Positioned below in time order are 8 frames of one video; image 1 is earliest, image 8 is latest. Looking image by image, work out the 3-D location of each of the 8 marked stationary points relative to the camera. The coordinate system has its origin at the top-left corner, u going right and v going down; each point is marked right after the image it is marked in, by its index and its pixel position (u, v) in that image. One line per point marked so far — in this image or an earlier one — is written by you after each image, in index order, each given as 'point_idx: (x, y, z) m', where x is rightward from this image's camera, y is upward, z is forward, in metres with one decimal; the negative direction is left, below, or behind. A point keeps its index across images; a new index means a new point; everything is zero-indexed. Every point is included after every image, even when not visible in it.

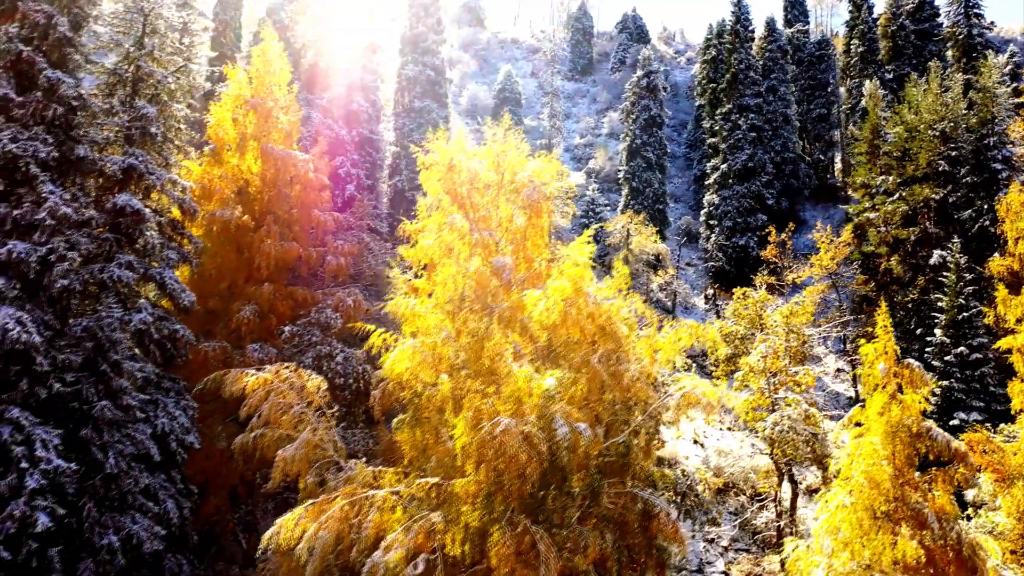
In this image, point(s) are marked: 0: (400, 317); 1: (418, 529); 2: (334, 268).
0: (-0.9, -0.2, +8.6) m
1: (-0.7, -1.7, +6.2) m
2: (-3.0, +0.3, +14.7) m
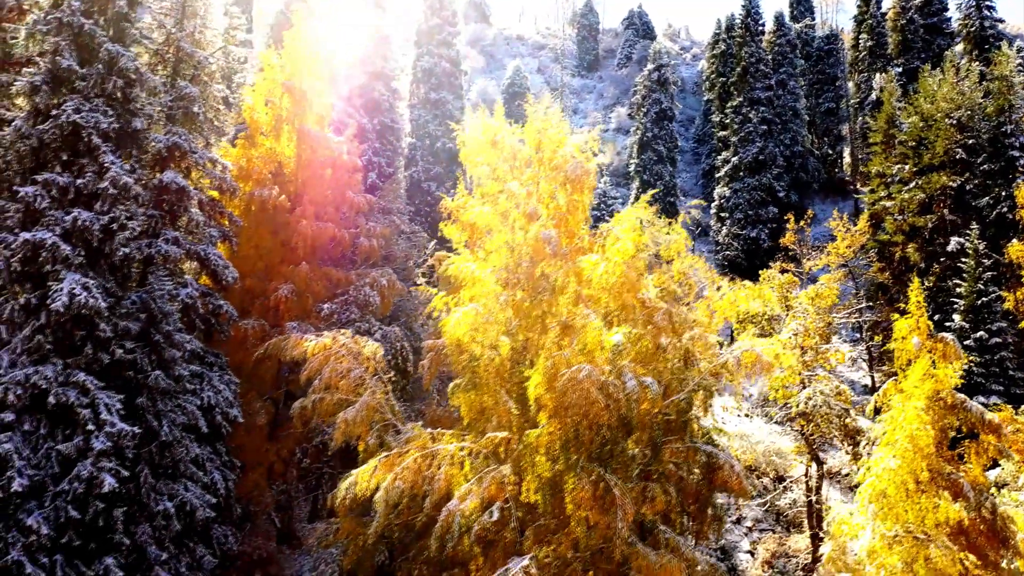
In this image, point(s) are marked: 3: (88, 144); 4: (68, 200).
0: (-0.4, +0.1, +8.8) m
1: (-0.2, -1.4, +6.4) m
2: (-2.5, +0.6, +14.9) m
3: (-4.3, +1.5, +9.0) m
4: (-4.5, +0.9, +8.8) m
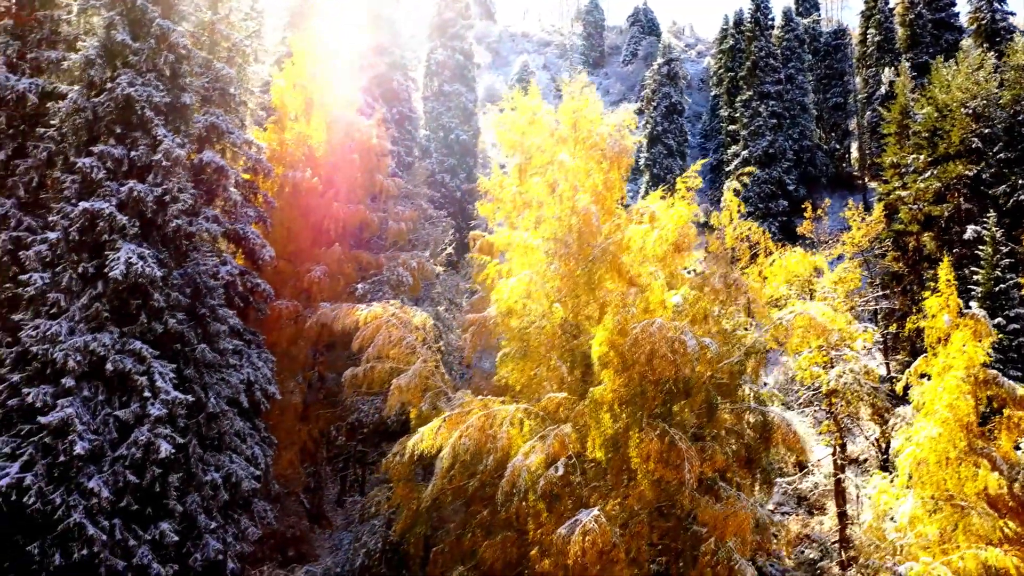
0: (+0.1, +0.4, +9.0) m
1: (+0.3, -1.1, +6.5) m
2: (-2.0, +0.9, +15.0) m
3: (-3.8, +1.8, +9.1) m
4: (-4.0, +1.2, +9.0) m
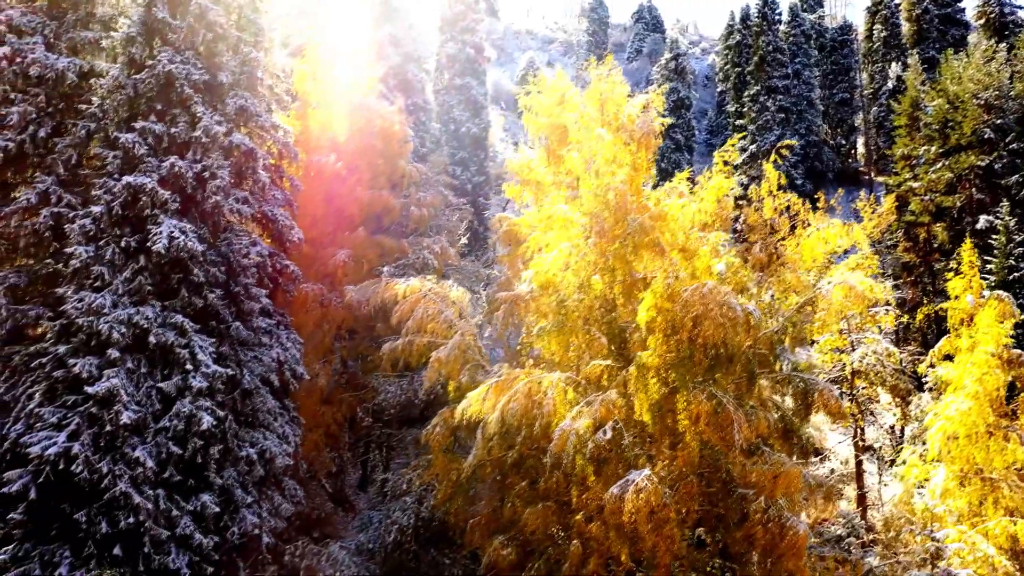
0: (+0.4, +0.7, +9.1) m
1: (+0.7, -0.8, +6.6) m
2: (-1.6, +1.2, +15.1) m
3: (-3.5, +2.0, +9.2) m
4: (-3.6, +1.5, +9.1) m
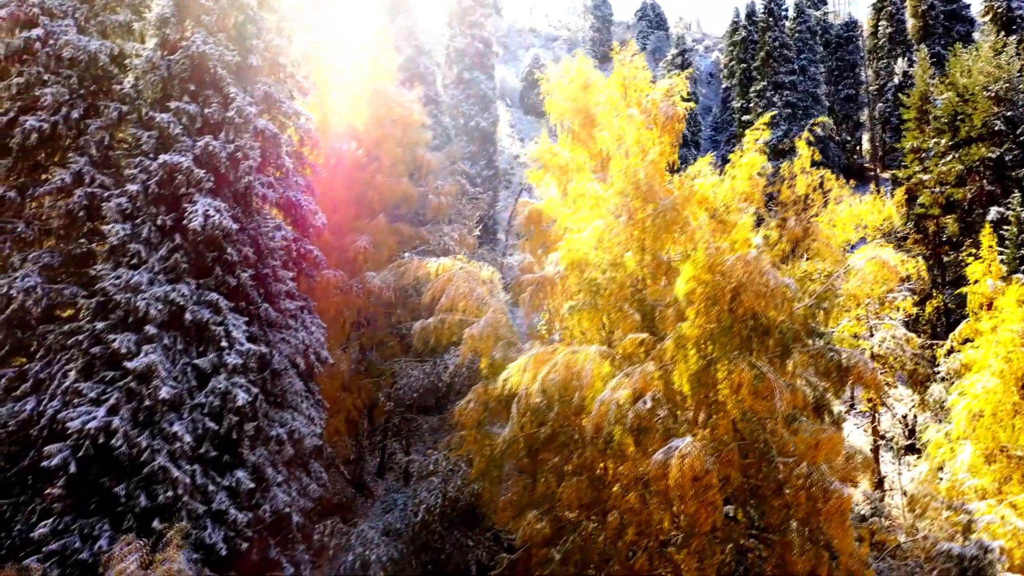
0: (+0.7, +0.9, +9.1) m
1: (+1.0, -0.6, +6.7) m
2: (-1.3, +1.4, +15.2) m
3: (-3.2, +2.2, +9.3) m
4: (-3.3, +1.7, +9.2) m
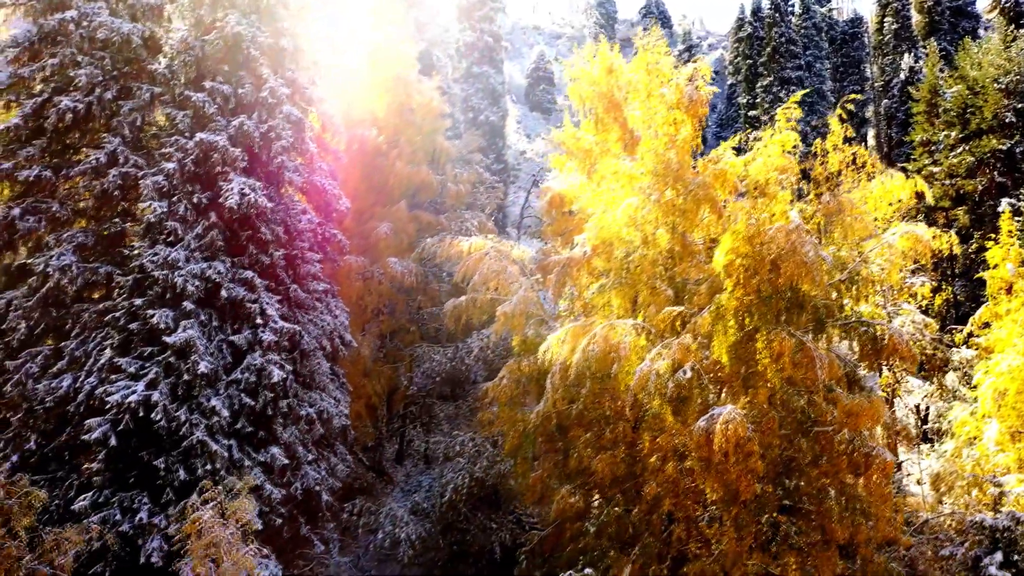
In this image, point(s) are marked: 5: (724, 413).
0: (+1.0, +1.1, +9.2) m
1: (+1.3, -0.4, +6.8) m
2: (-1.0, +1.6, +15.3) m
3: (-2.9, +2.5, +9.4) m
4: (-3.0, +1.9, +9.2) m
5: (+1.5, -0.9, +6.1) m
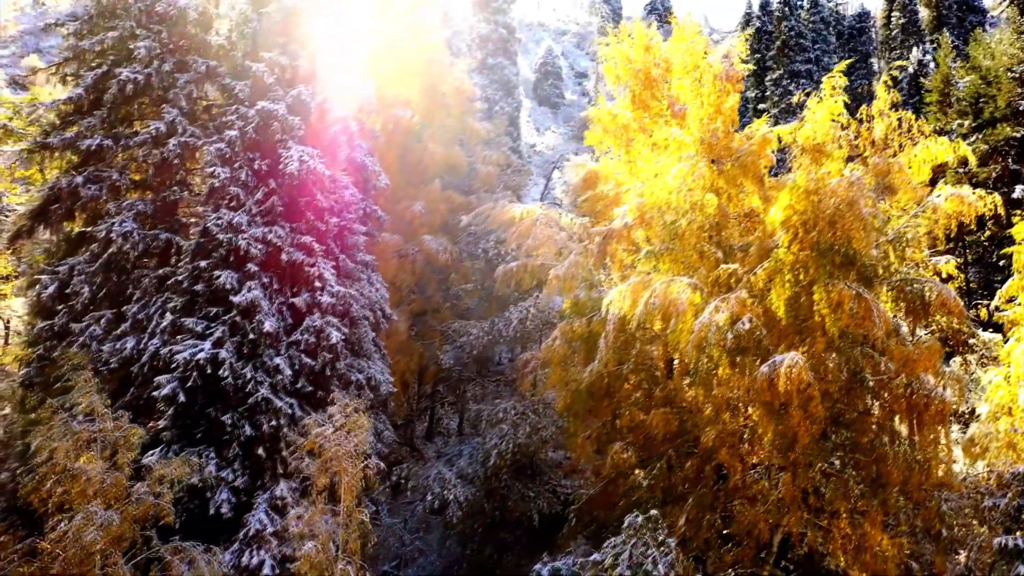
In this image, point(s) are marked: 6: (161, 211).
0: (+1.6, +1.5, +9.5) m
1: (+1.8, -0.1, +7.0) m
2: (-0.5, +2.0, +15.5) m
3: (-2.3, +2.8, +9.6) m
4: (-2.5, +2.2, +9.5) m
5: (+2.0, -0.5, +6.4) m
6: (-3.9, +0.8, +9.6) m
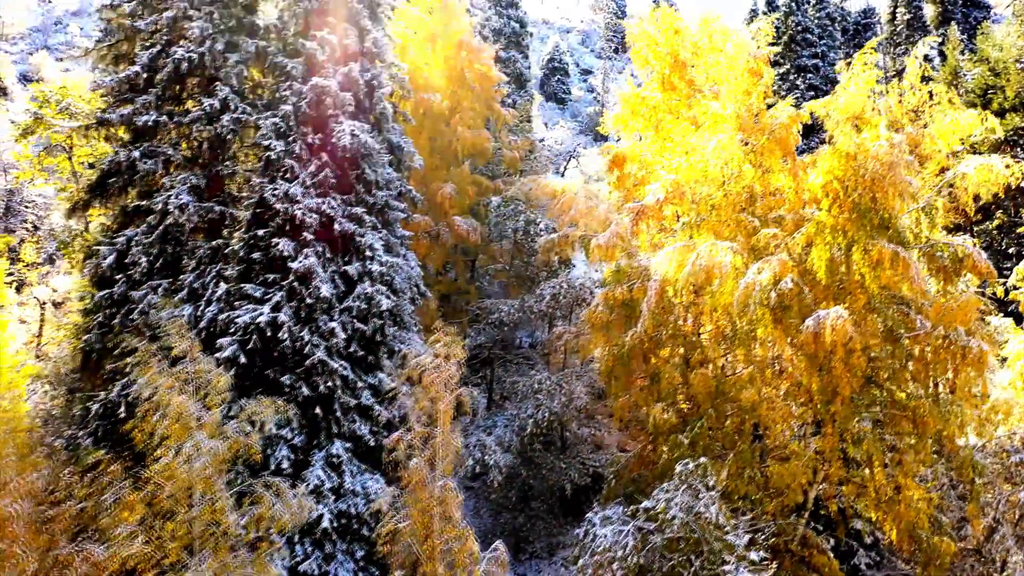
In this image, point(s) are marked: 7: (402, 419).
0: (+2.0, +1.8, +9.8) m
1: (+2.3, +0.3, +7.4) m
2: (0.0, +2.3, +15.9) m
3: (-1.9, +3.1, +10.0) m
4: (-2.0, +2.6, +9.9) m
5: (+2.5, -0.2, +6.7) m
6: (-3.4, +1.2, +10.0) m
7: (-1.2, -1.4, +9.7) m
